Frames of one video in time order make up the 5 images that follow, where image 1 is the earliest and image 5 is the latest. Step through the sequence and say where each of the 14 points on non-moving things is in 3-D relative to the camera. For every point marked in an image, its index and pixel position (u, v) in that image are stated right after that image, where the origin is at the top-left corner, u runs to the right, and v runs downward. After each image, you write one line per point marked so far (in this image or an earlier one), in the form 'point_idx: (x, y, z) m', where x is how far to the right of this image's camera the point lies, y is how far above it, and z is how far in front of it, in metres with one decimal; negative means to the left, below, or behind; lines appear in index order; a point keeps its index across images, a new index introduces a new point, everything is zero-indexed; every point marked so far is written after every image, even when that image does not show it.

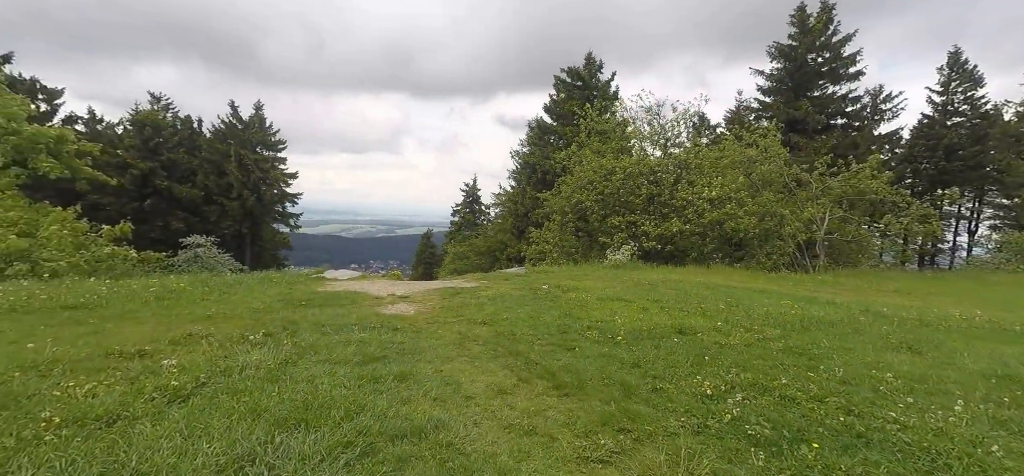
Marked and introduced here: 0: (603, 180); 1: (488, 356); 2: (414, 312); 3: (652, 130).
0: (+3.8, +1.7, +18.3) m
1: (-0.2, -1.0, +4.6) m
2: (-1.3, -1.0, +6.8) m
3: (+5.0, +3.8, +18.5) m
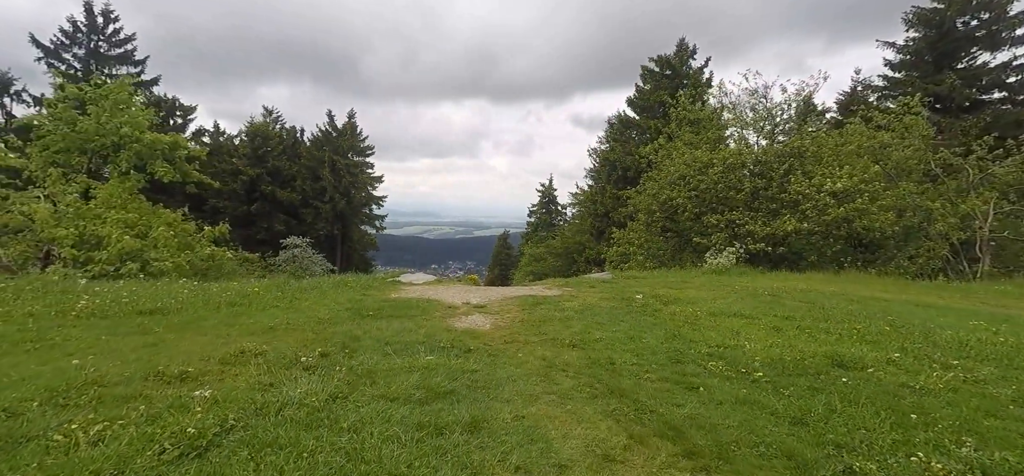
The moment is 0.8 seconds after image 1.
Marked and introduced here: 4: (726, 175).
0: (+6.5, +1.7, +16.5) m
1: (+0.5, -1.1, +3.6) m
2: (-0.2, -1.0, +5.9) m
3: (+7.6, +3.8, +16.6) m
4: (+6.0, +1.7, +14.7) m
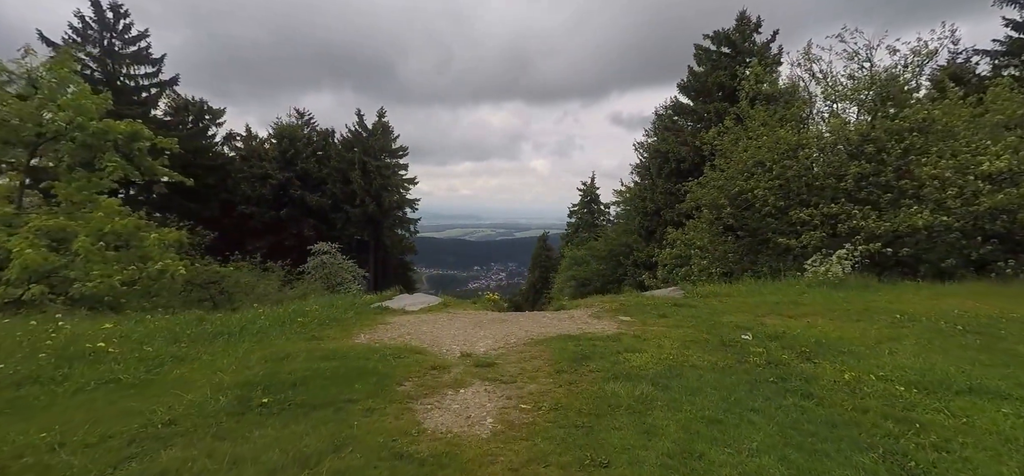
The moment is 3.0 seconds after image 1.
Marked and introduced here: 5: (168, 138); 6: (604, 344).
0: (+7.3, +1.7, +13.1) m
1: (+0.5, -1.1, +0.7) m
2: (-0.1, -1.1, +3.0) m
3: (+8.5, +3.8, +13.1) m
4: (+6.8, +1.7, +11.3) m
5: (-7.6, +2.2, +11.6) m
6: (+0.9, -1.0, +4.7) m
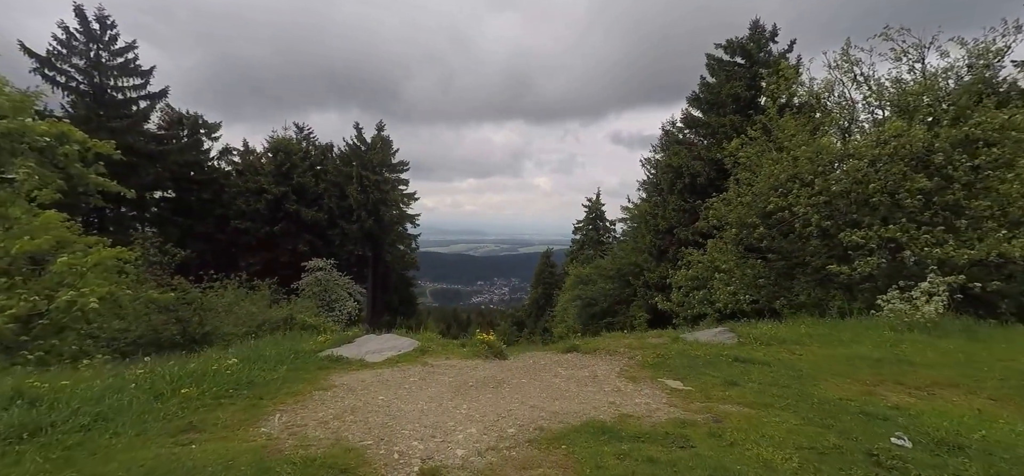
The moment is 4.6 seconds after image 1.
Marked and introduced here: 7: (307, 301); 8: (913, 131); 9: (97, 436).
0: (+7.4, +1.2, +11.2) m
1: (+0.4, -1.2, -1.4) m
2: (-0.1, -1.2, +0.9) m
3: (+8.5, +3.3, +11.2) m
4: (+6.8, +1.3, +9.4) m
5: (-7.5, +1.9, +9.7) m
6: (+0.9, -1.2, +2.7) m
7: (-7.6, -2.3, +19.7) m
8: (+8.4, +2.2, +11.2) m
9: (-2.7, -1.1, +3.2) m
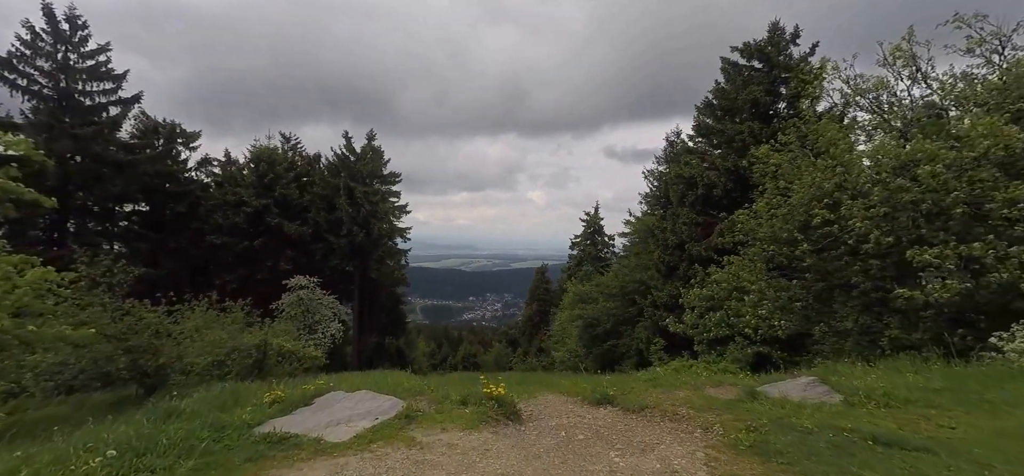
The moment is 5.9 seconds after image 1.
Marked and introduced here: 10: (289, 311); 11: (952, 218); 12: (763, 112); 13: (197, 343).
0: (+7.5, +0.8, +9.6) m
1: (+0.8, -1.2, -3.1) m
2: (+0.2, -1.2, -0.9) m
3: (+8.7, +2.9, +9.7) m
4: (+7.0, +1.0, +7.8) m
5: (-7.4, +1.6, +7.9) m
6: (+1.1, -1.2, +0.9) m
7: (-7.7, -2.9, +17.8) m
8: (+8.6, +1.8, +9.7) m
9: (-2.4, -1.2, +1.3) m
10: (-8.2, -2.7, +19.2) m
11: (+8.1, +0.3, +9.5) m
12: (+9.5, +4.8, +19.8) m
13: (-7.3, -2.4, +12.1) m
